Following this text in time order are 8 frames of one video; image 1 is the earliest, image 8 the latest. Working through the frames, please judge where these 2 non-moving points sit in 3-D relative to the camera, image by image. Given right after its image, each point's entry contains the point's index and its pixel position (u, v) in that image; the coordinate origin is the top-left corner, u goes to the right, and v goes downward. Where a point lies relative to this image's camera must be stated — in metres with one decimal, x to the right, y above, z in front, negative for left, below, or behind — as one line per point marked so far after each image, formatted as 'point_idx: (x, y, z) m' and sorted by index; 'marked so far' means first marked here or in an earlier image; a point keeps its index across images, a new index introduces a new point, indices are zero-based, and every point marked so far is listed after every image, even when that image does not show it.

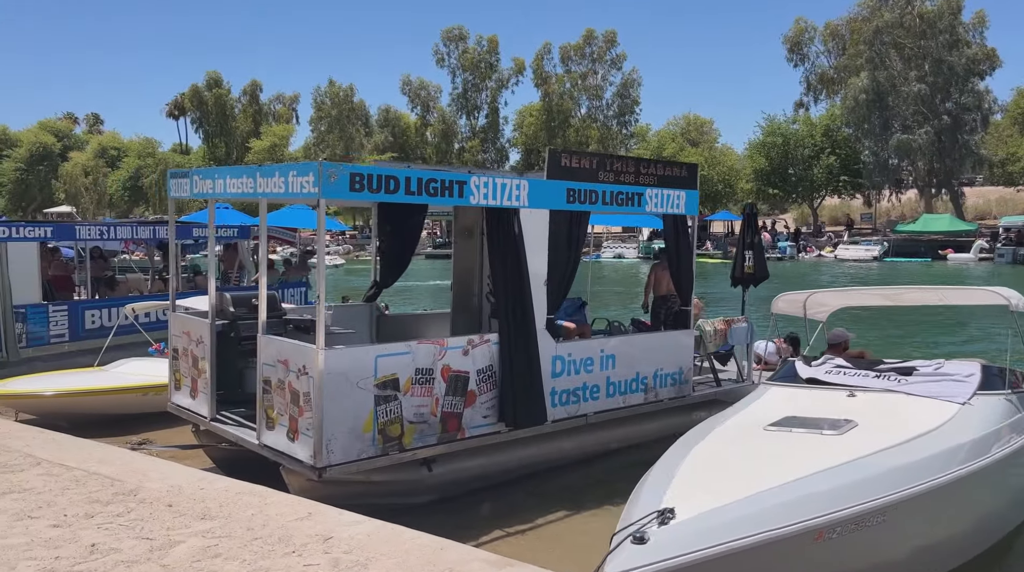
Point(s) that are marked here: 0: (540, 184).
0: (+0.2, +0.8, +7.8) m
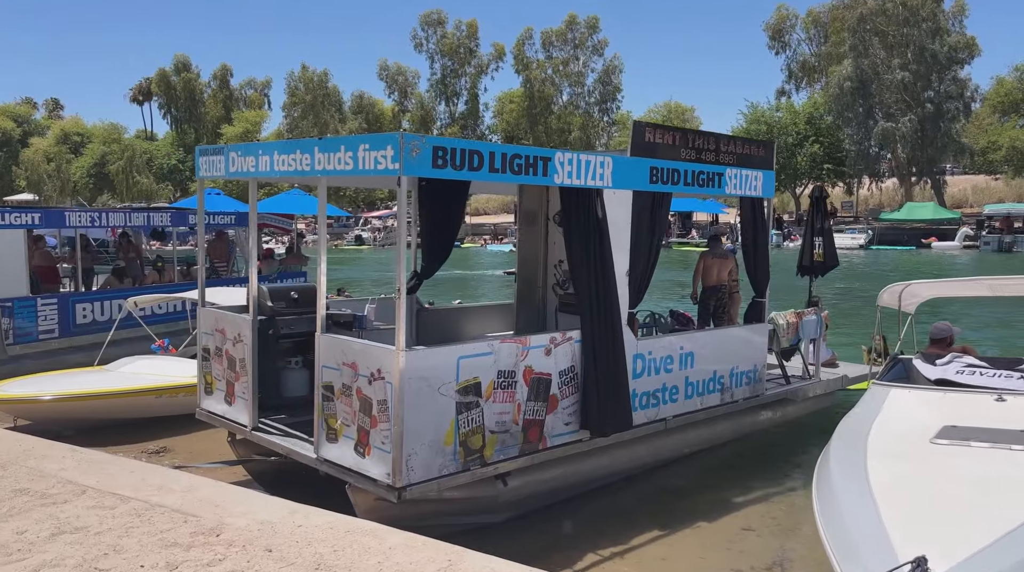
0: (+0.8, +0.9, +7.0) m
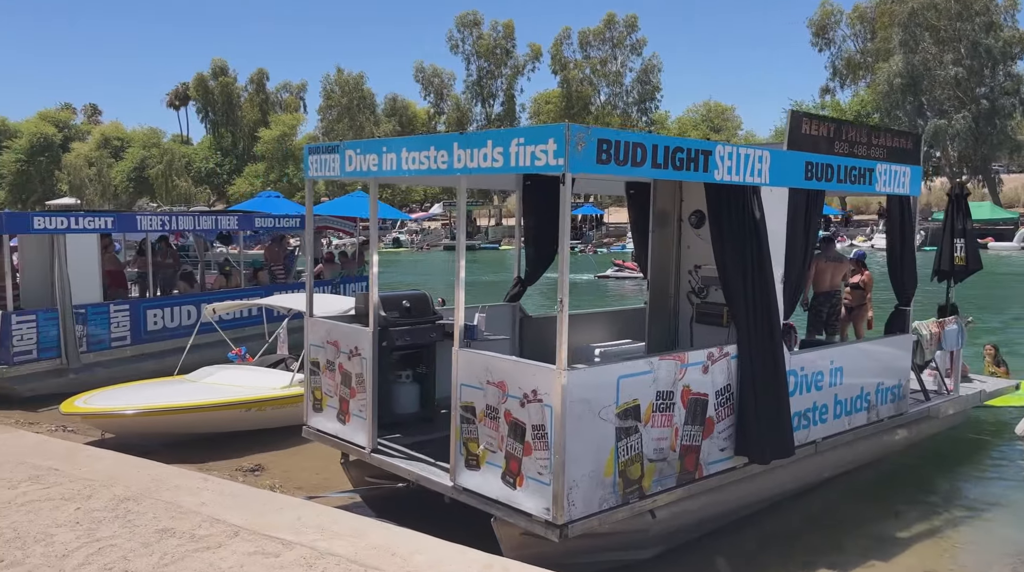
0: (+1.8, +0.9, +6.3) m
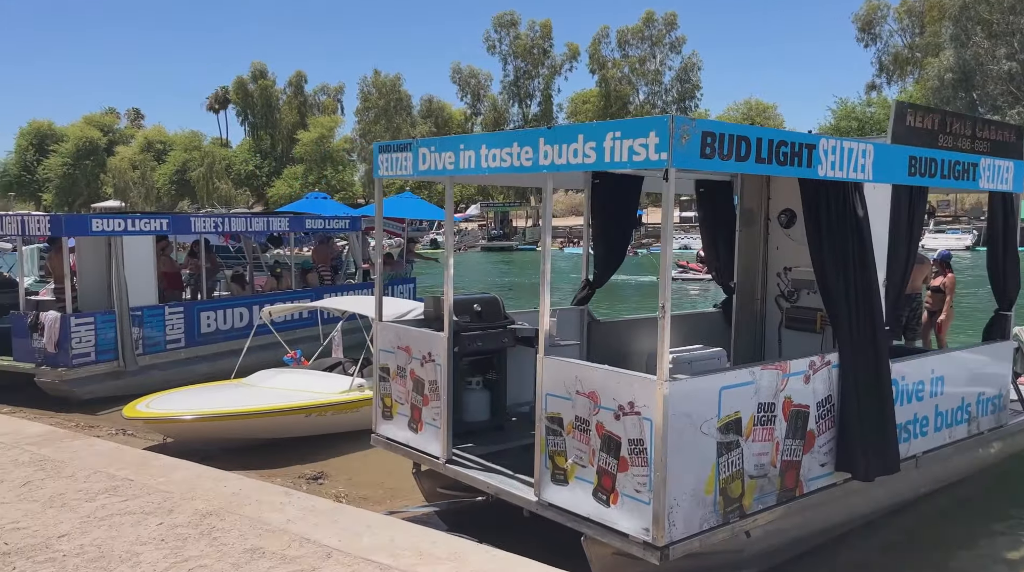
0: (+2.3, +0.8, +5.9) m
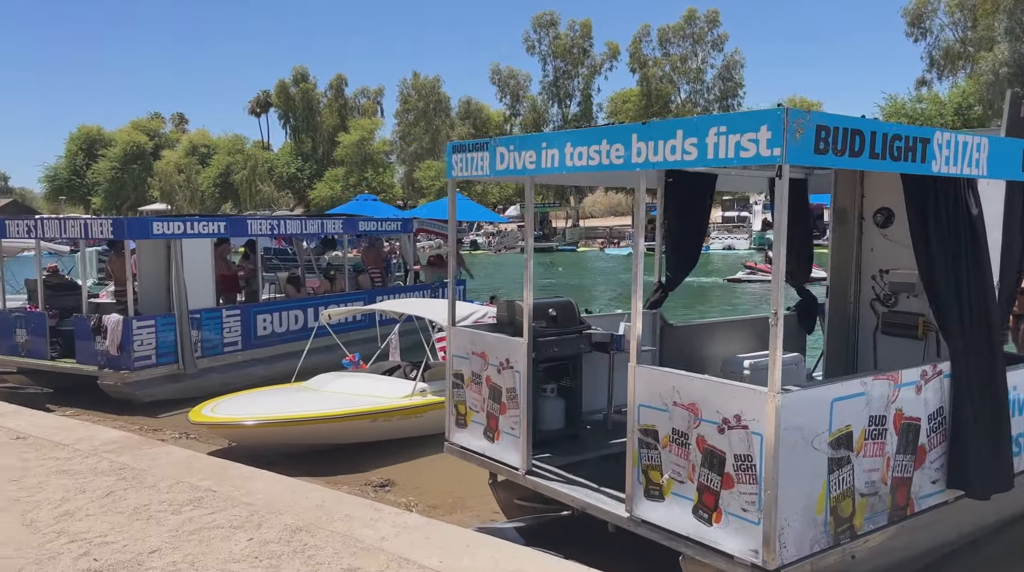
0: (+2.8, +0.8, +5.5) m
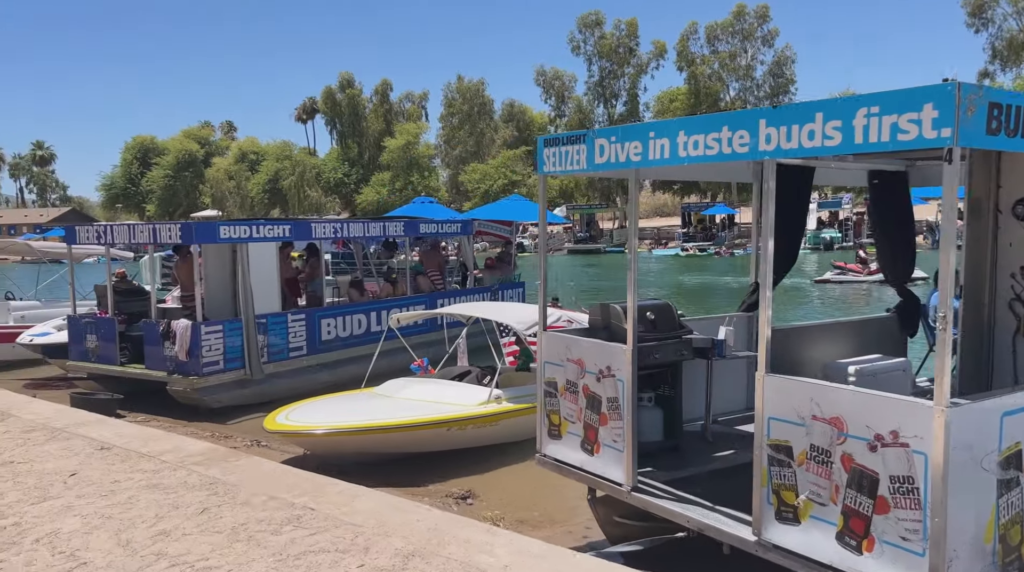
0: (+3.4, +0.8, +4.9) m
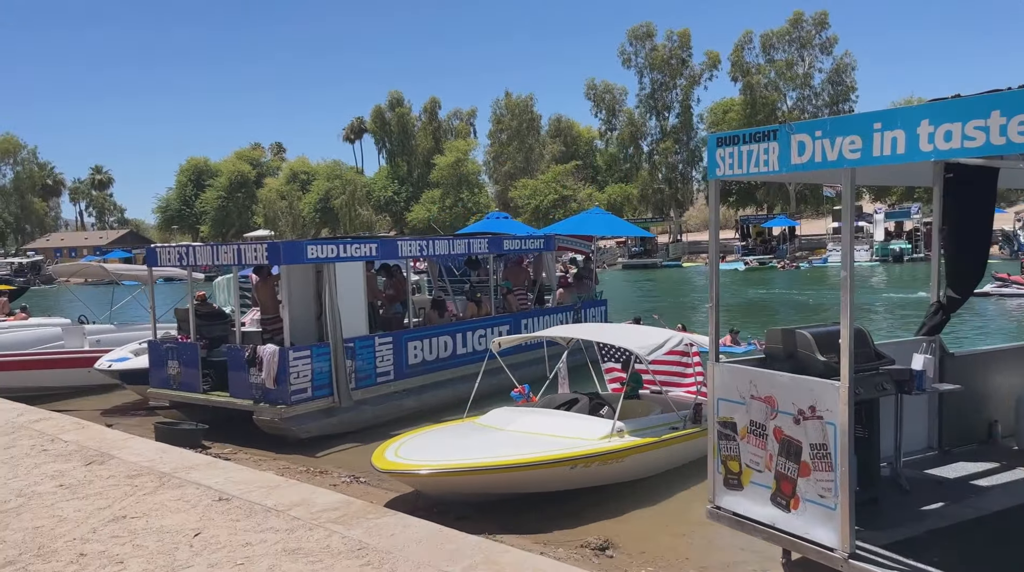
0: (+4.3, +0.8, +3.9) m
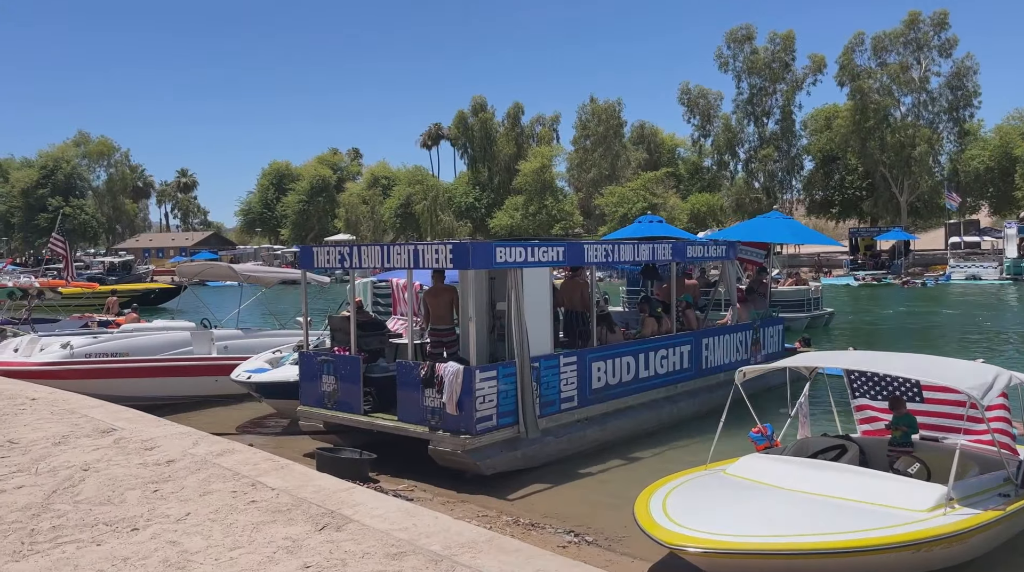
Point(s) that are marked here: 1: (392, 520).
0: (+6.3, +0.5, +1.6) m
1: (-0.8, -1.4, +5.8) m
